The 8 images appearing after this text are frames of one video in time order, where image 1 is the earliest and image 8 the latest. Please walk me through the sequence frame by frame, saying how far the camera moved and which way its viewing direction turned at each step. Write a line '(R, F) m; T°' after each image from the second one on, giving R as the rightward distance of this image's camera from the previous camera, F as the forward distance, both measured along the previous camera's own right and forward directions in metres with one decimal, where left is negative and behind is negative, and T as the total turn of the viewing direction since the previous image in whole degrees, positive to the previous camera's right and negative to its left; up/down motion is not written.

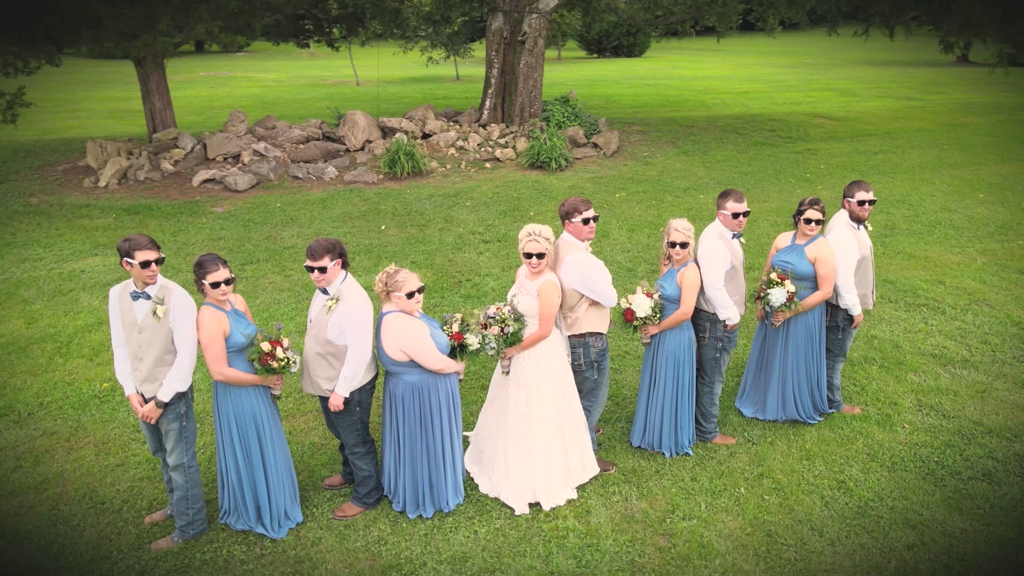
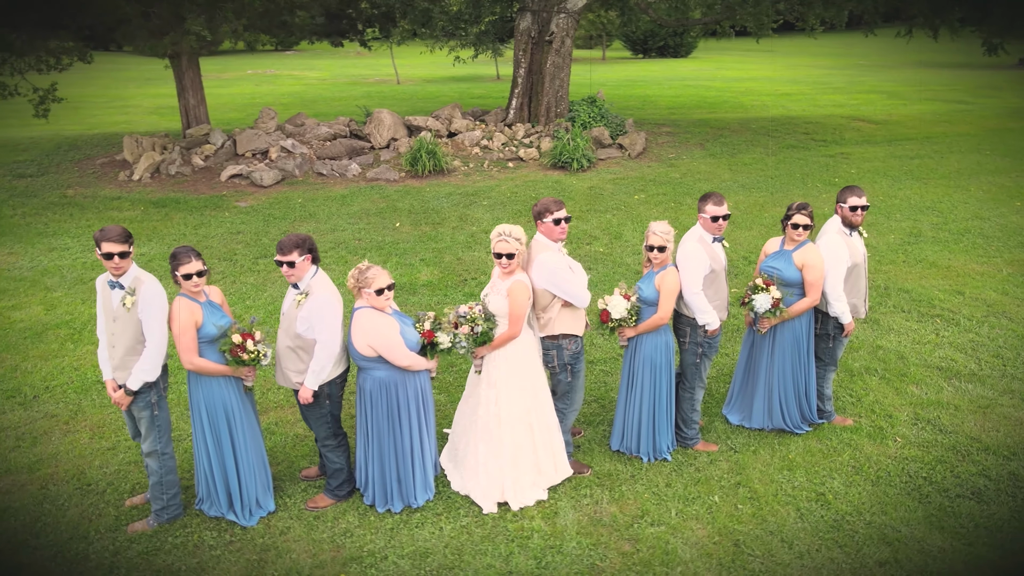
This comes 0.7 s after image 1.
(+0.6, 0.0) m; -4°
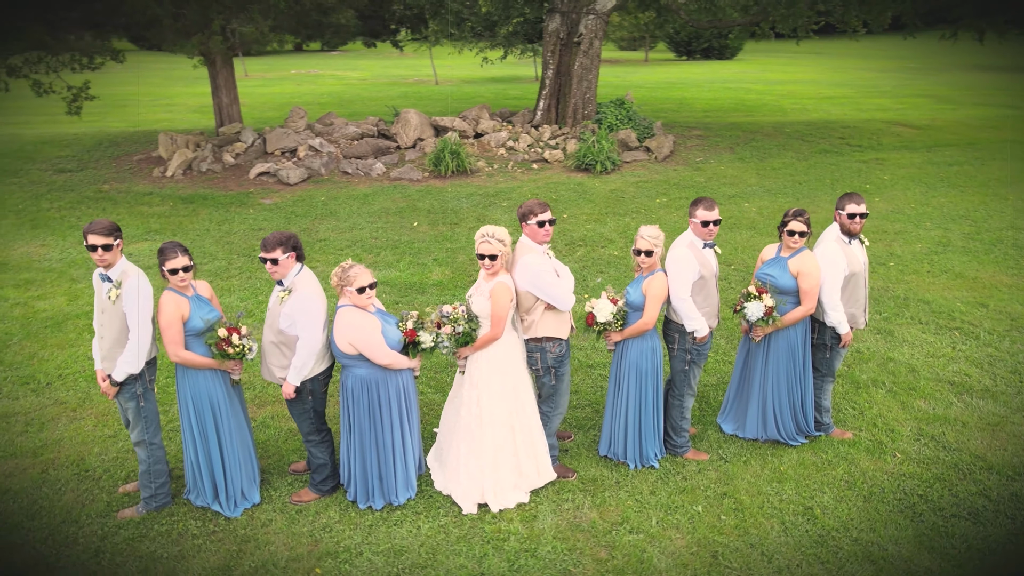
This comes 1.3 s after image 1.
(+0.5, 0.0) m; -3°
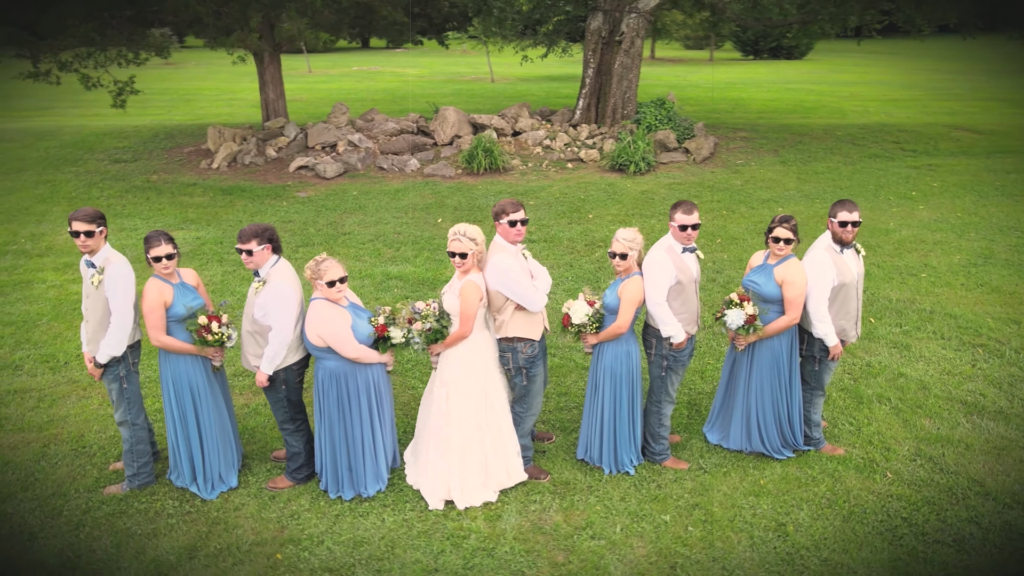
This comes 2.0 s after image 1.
(+0.7, 0.0) m; -5°
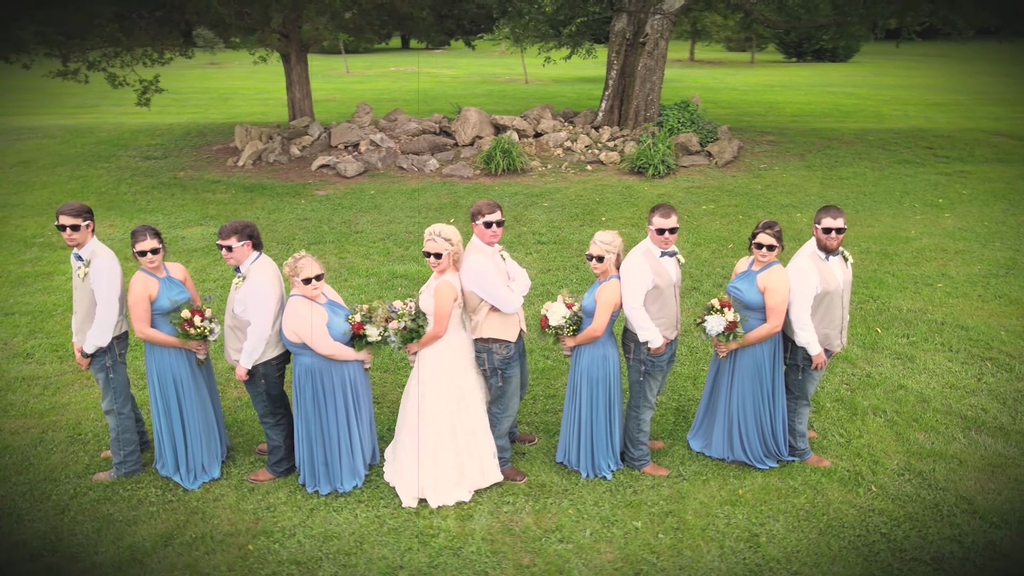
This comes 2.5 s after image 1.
(+0.5, 0.0) m; -3°
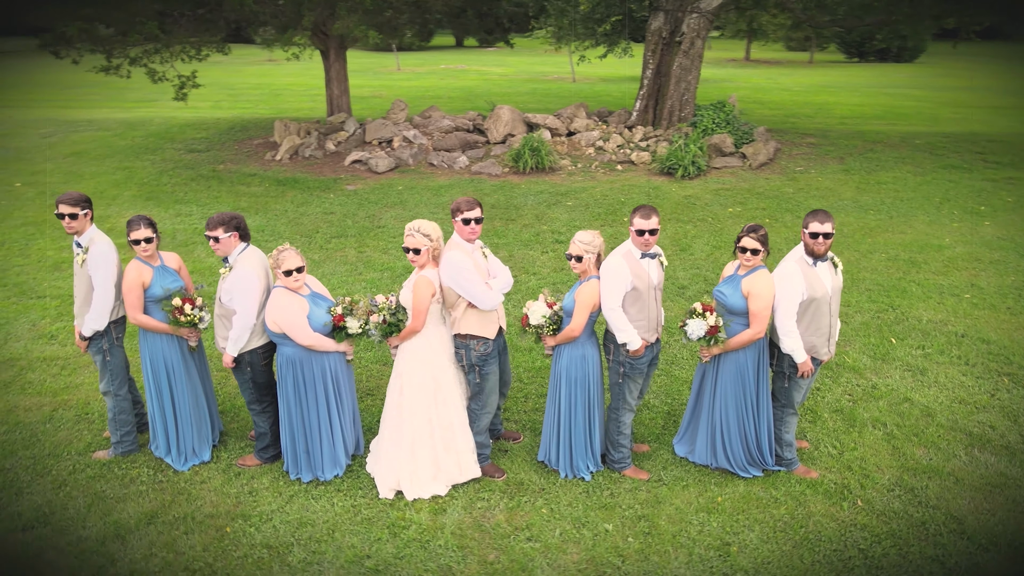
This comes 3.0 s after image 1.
(+0.6, 0.0) m; -4°
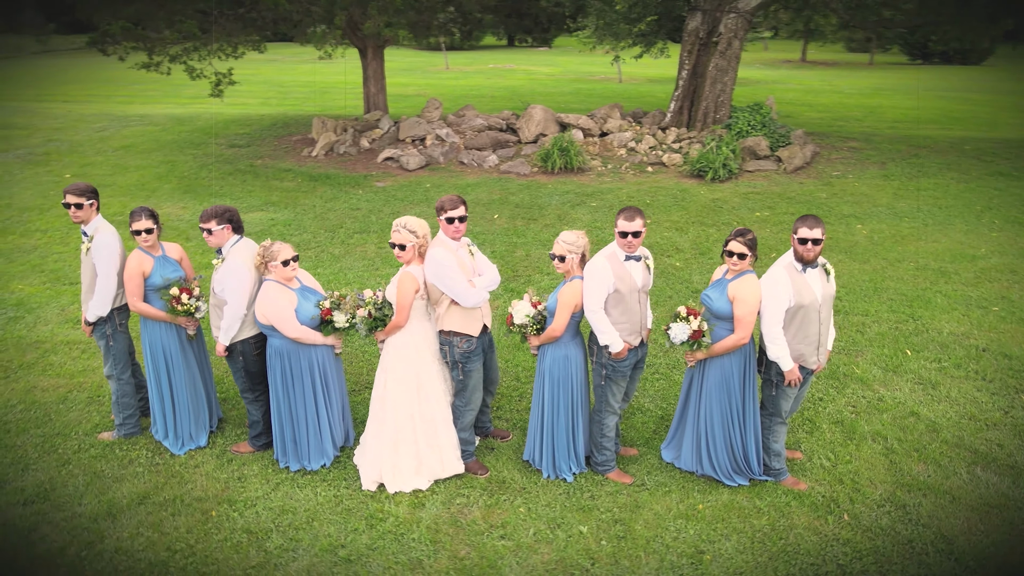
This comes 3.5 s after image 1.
(+0.5, 0.0) m; -4°
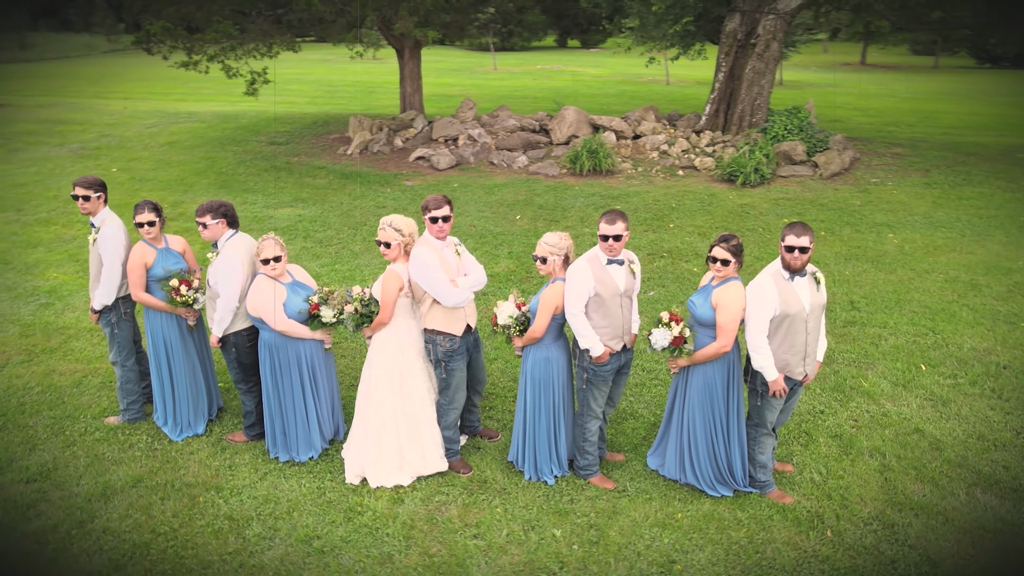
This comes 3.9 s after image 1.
(+0.5, 0.0) m; -4°
